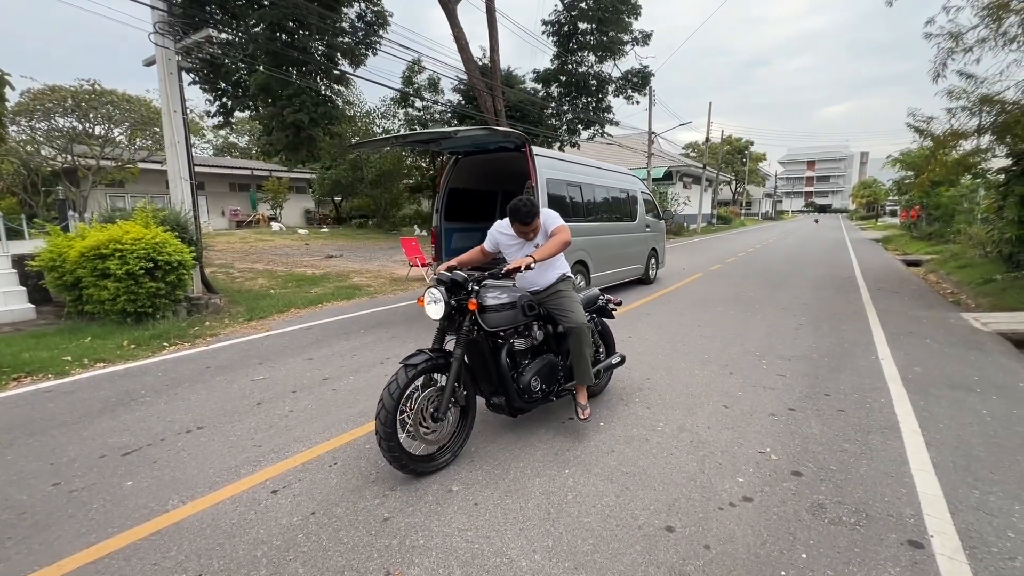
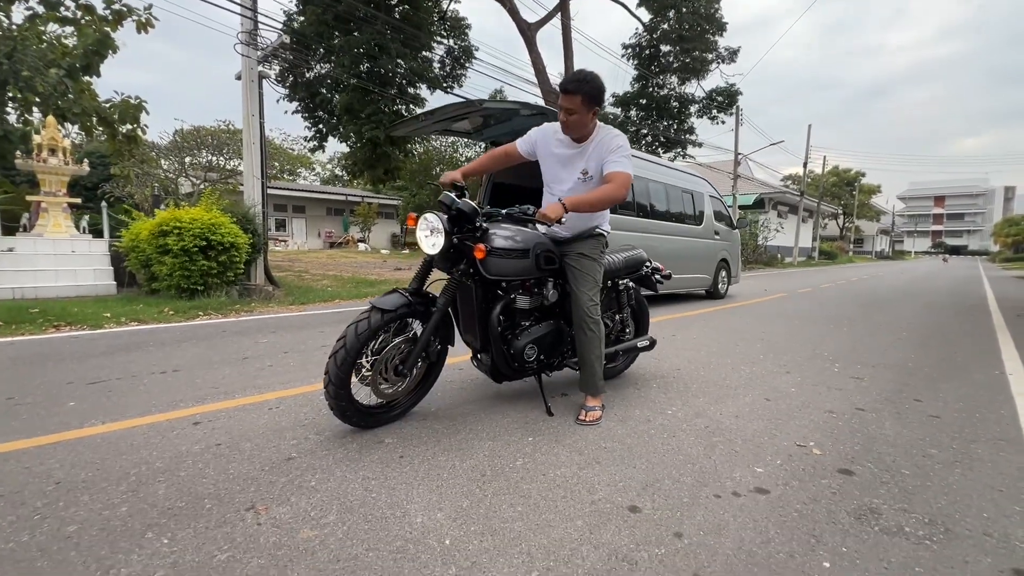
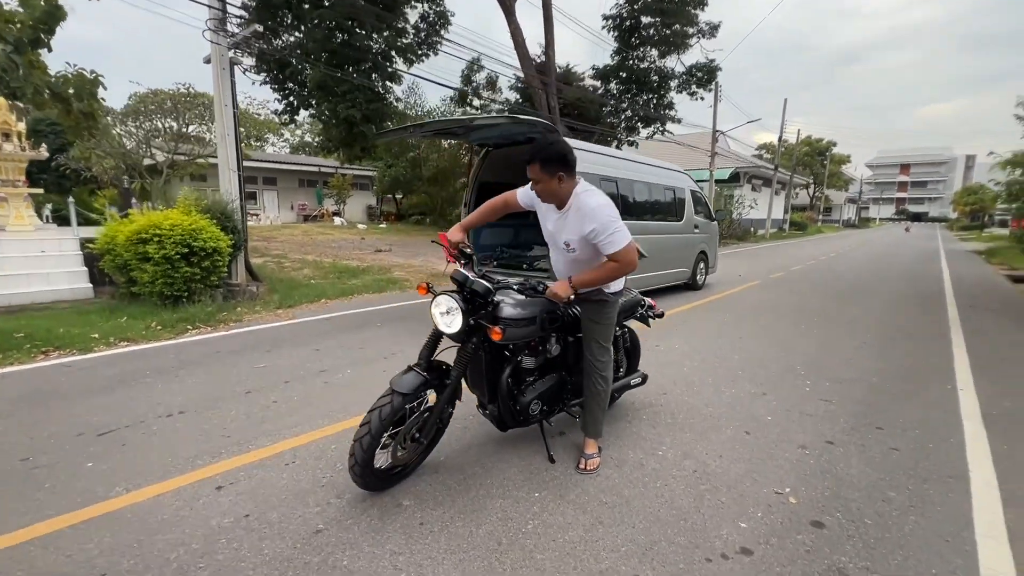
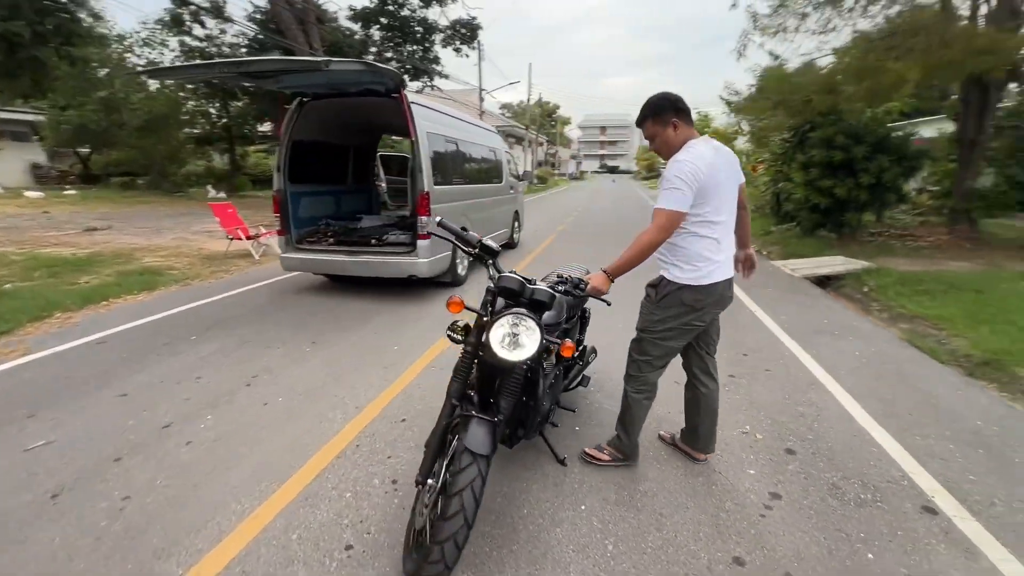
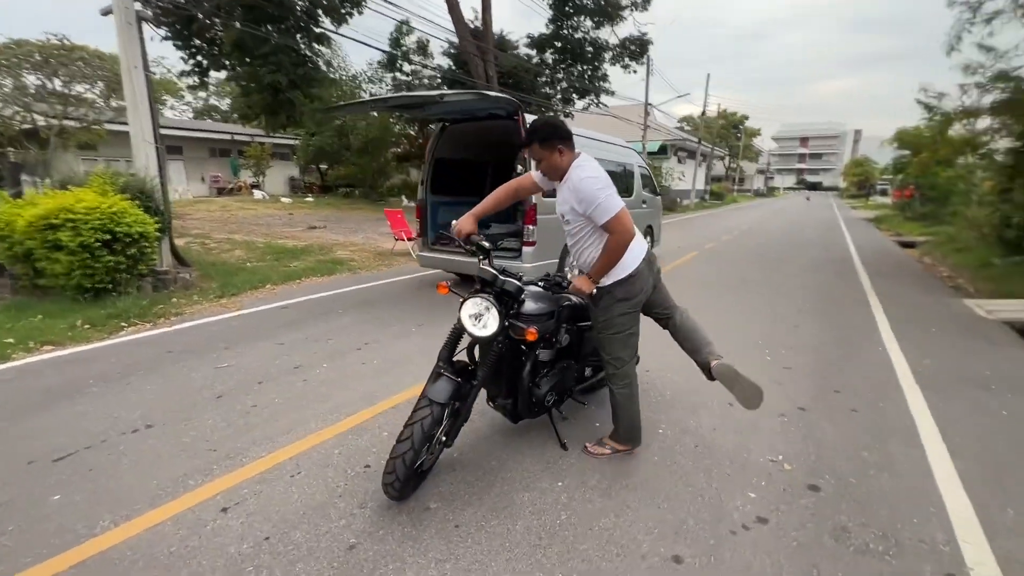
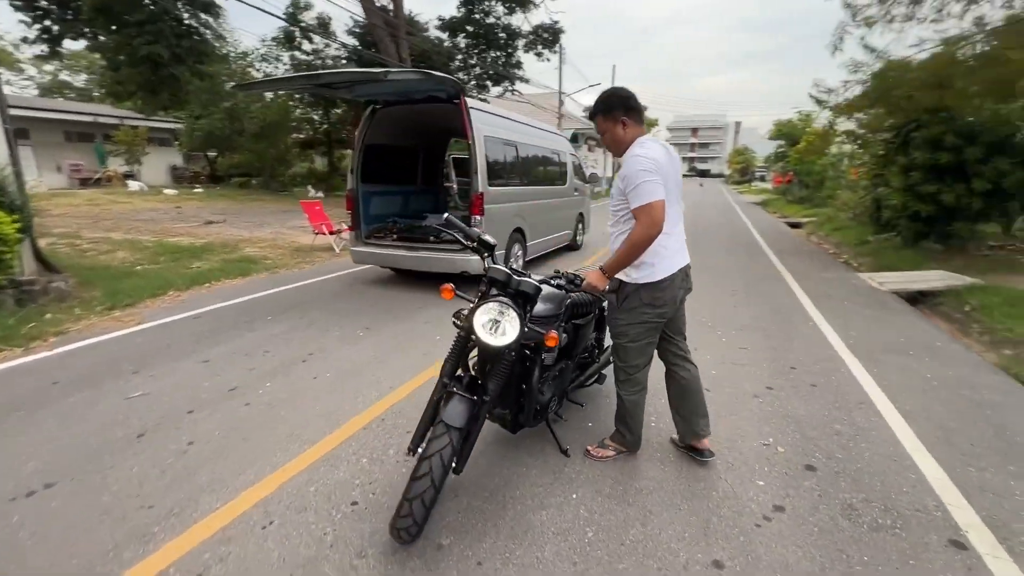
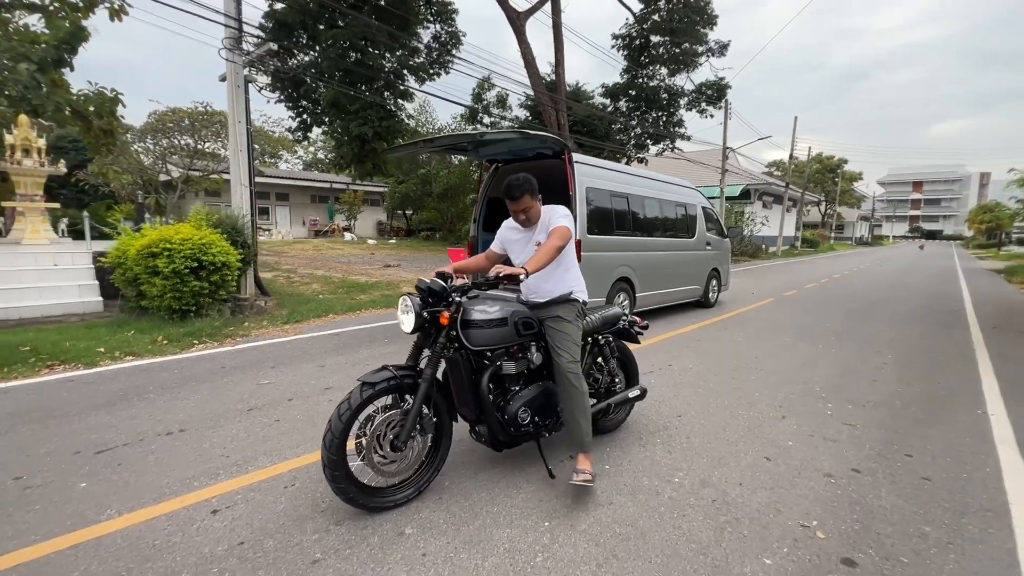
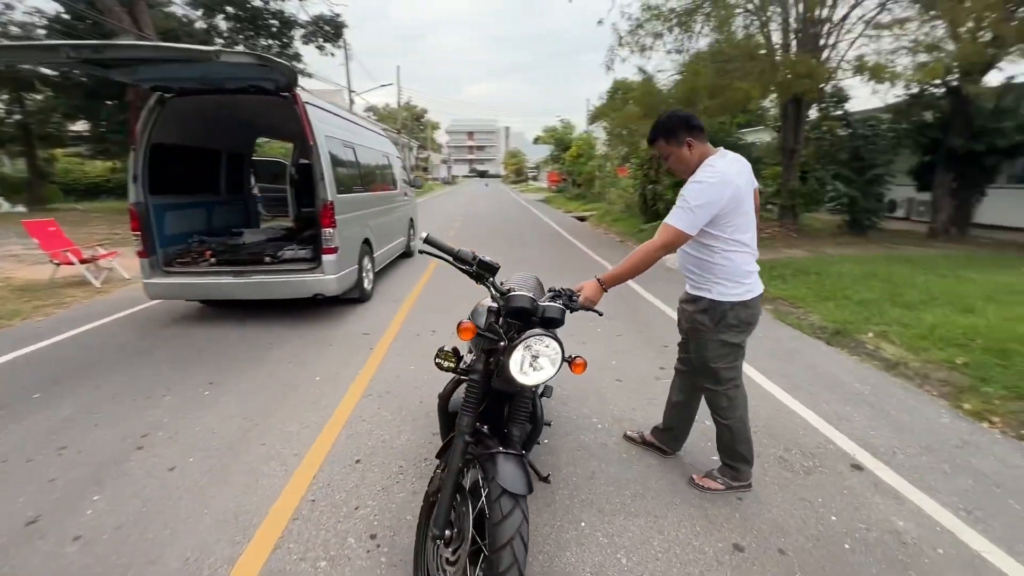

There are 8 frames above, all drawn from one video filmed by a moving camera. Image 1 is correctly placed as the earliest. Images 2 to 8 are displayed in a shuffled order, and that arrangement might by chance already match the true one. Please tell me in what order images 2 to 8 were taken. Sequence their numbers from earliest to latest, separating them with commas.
7, 2, 3, 5, 6, 4, 8
